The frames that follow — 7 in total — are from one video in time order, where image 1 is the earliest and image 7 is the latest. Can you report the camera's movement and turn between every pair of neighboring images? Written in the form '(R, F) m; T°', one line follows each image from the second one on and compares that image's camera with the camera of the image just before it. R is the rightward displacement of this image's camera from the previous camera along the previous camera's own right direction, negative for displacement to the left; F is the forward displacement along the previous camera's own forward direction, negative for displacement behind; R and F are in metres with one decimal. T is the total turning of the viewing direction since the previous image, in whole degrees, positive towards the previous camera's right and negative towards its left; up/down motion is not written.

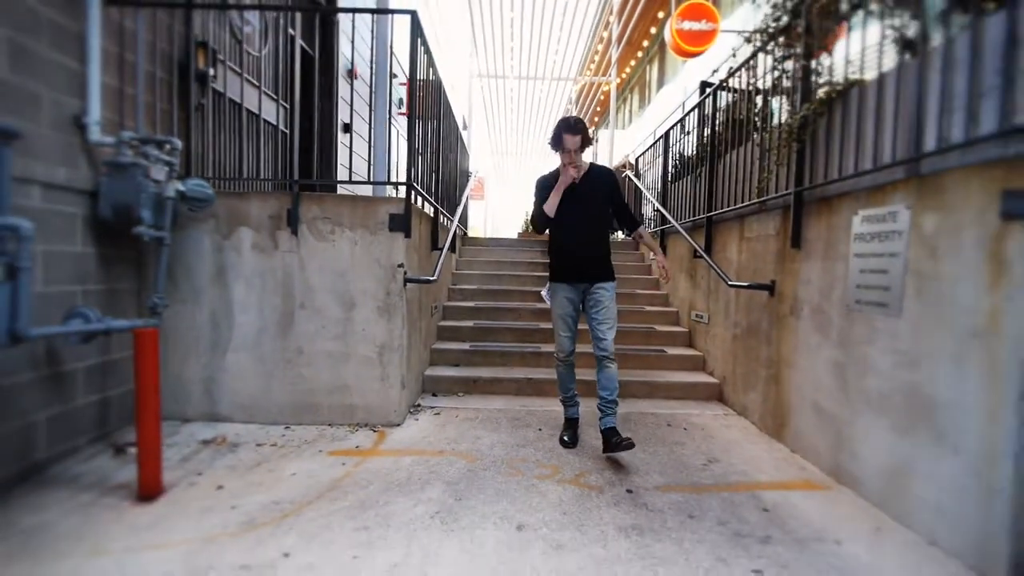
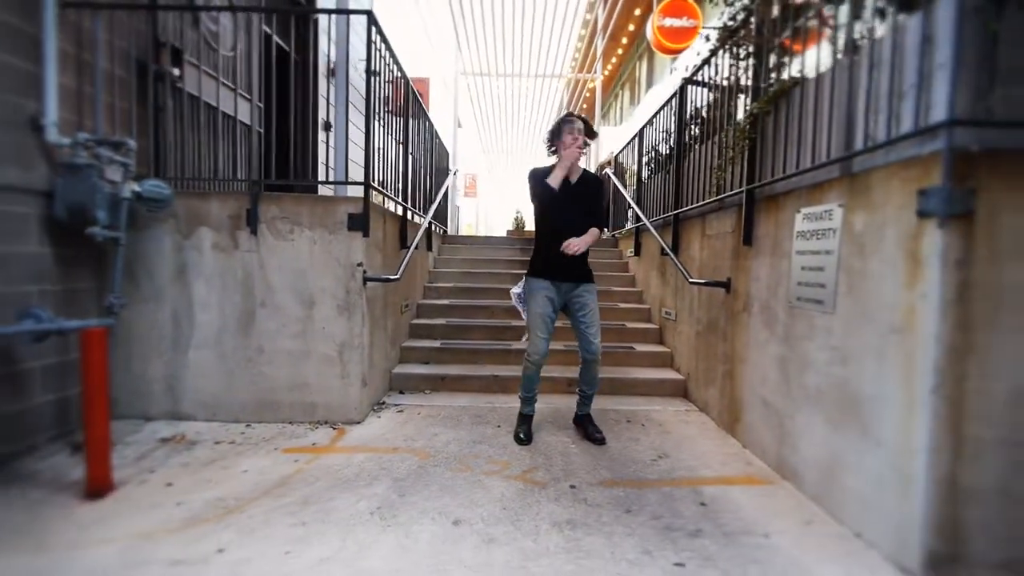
(+0.3, 0.0) m; 0°
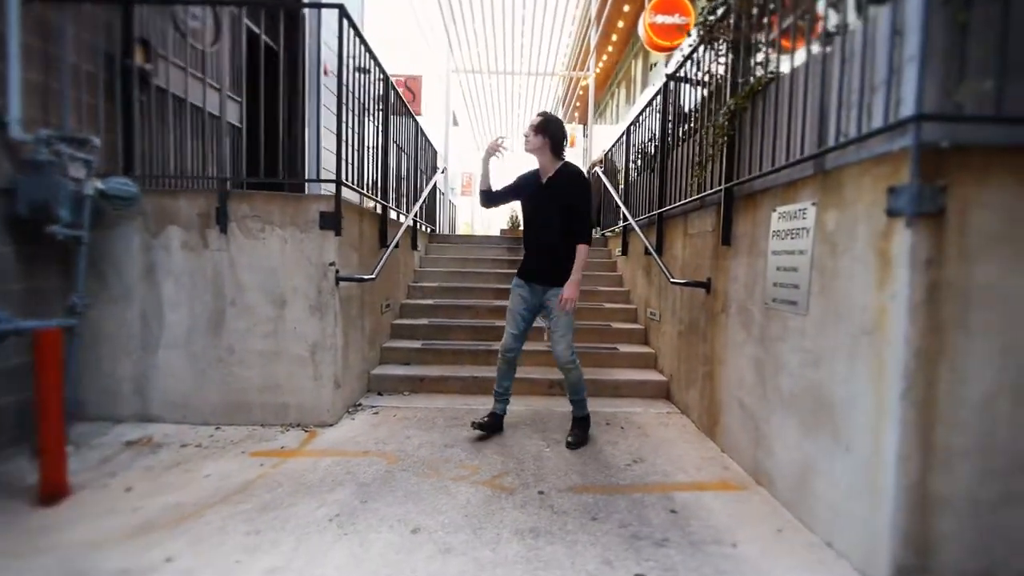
(+0.2, +0.1) m; 0°
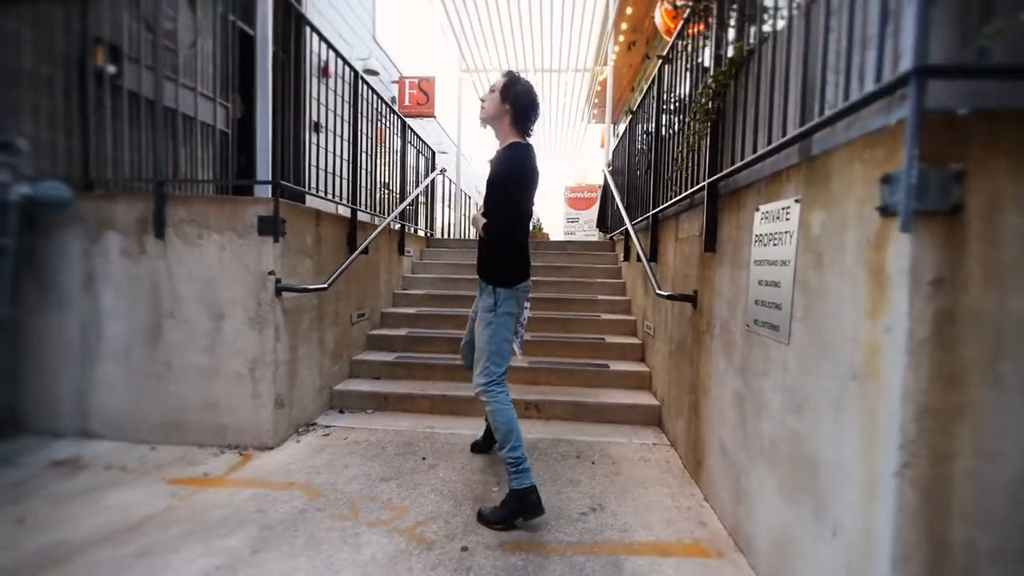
(+0.5, +0.4) m; -5°
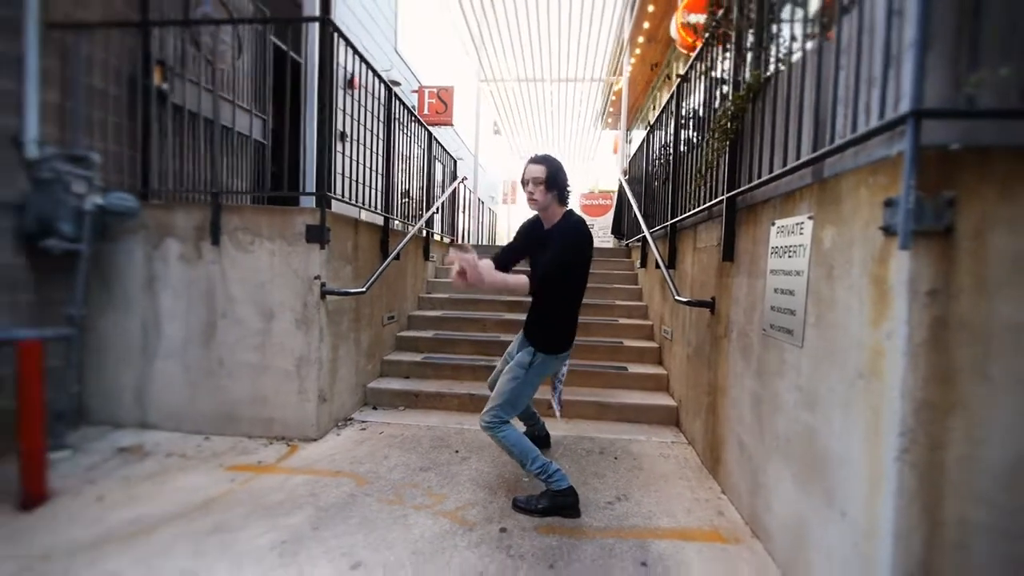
(-0.1, -0.2) m; -1°
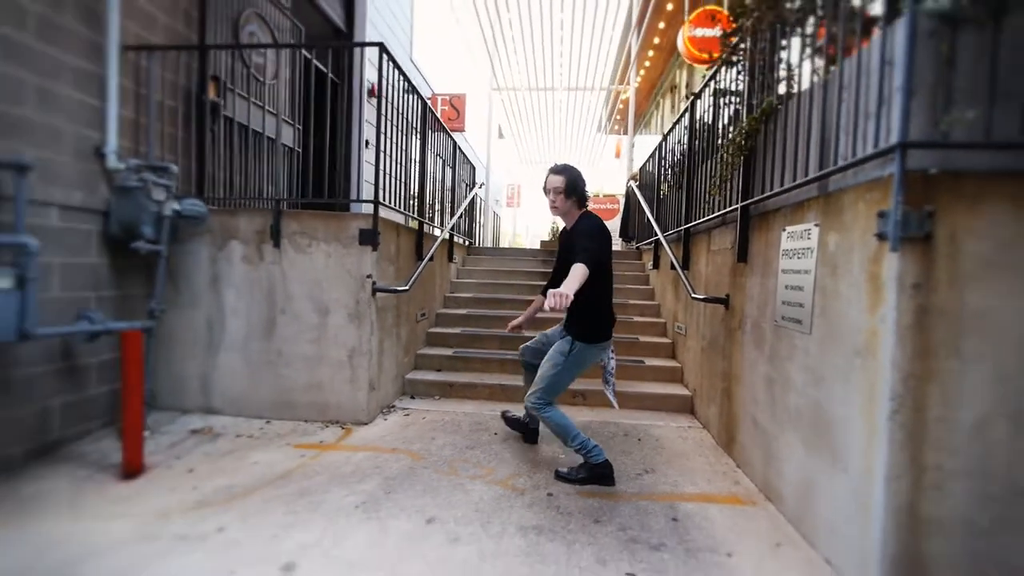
(-0.3, -0.4) m; 0°
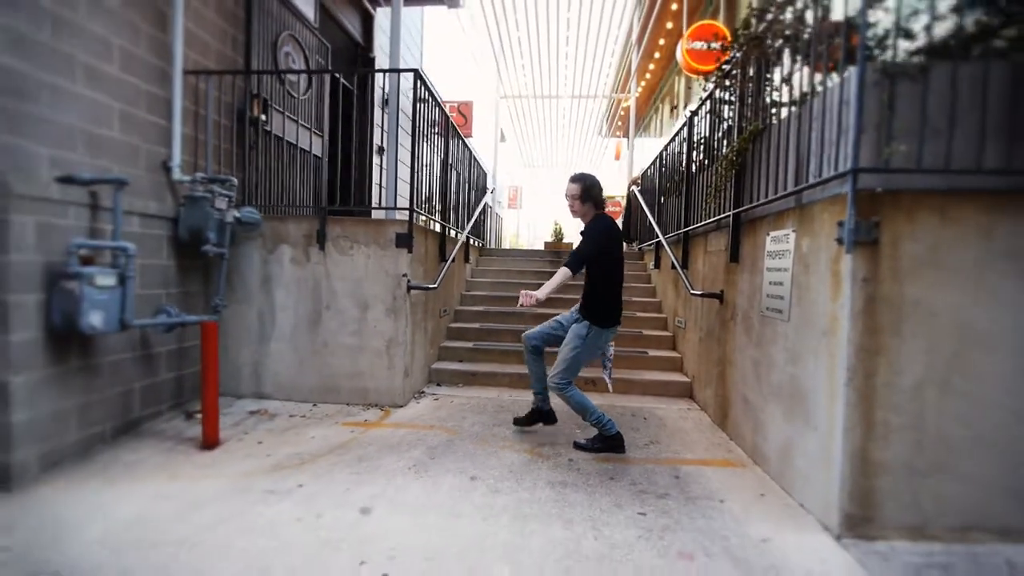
(-0.2, -0.5) m; 0°
